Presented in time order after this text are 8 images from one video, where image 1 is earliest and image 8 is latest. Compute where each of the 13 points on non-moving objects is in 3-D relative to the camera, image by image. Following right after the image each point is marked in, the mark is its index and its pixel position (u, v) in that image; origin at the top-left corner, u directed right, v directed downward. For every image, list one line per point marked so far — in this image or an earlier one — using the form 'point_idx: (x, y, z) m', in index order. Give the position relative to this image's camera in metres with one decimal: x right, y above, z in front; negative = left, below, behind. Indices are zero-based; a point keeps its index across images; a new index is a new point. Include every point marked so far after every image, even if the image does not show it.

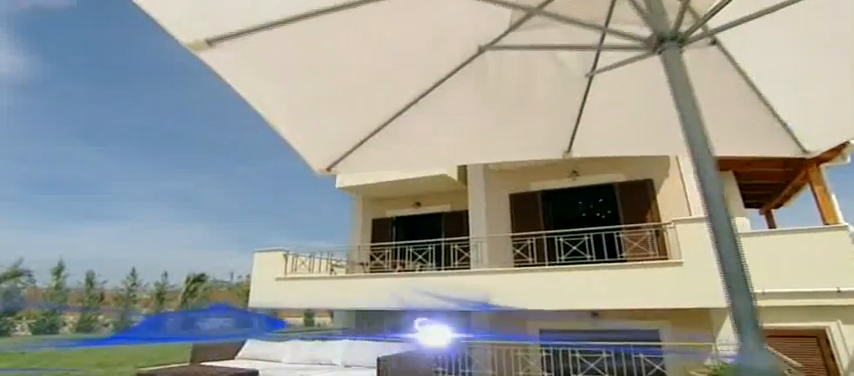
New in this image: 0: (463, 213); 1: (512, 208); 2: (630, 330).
0: (+1.0, -0.7, +12.8) m
1: (+2.1, -0.5, +10.9) m
2: (+4.4, -3.0, +9.4) m
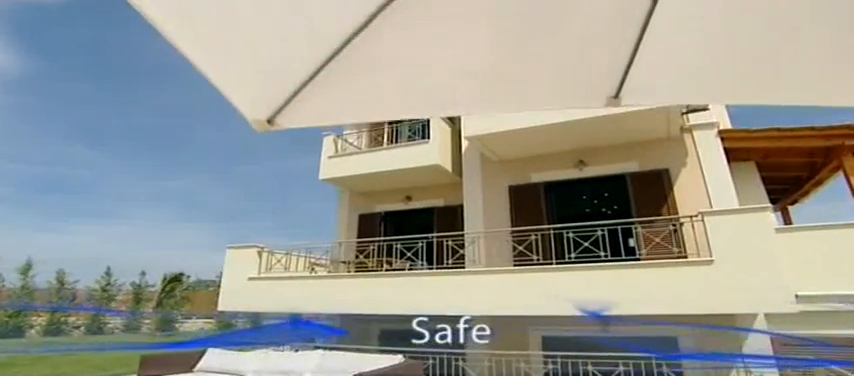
0: (+0.8, -0.5, +11.8) m
1: (+1.9, -0.3, +9.8) m
2: (+4.1, -2.8, +8.4) m
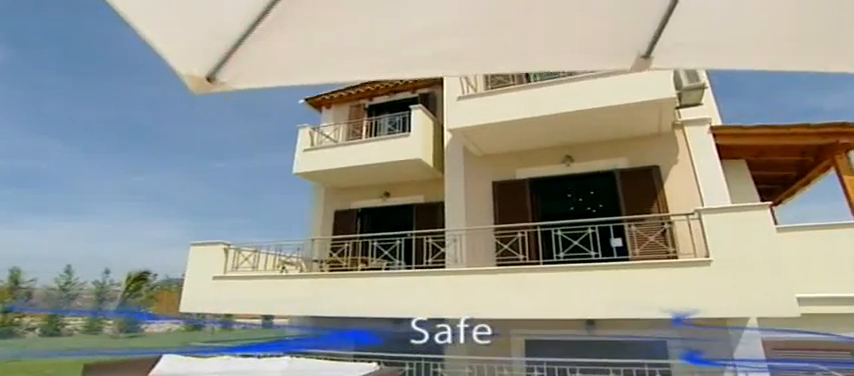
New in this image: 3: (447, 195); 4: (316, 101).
0: (+0.2, -0.4, +11.2) m
1: (+1.4, -0.2, +9.4) m
2: (+3.7, -2.8, +8.0) m
3: (+0.4, -0.1, +9.8) m
4: (-3.3, +2.5, +13.2) m
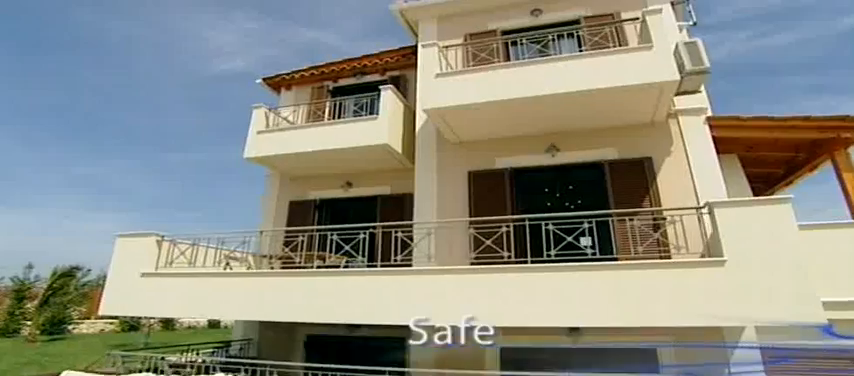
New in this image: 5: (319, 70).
0: (-0.5, -0.2, +10.2) m
1: (+0.8, 0.0, +8.4) m
2: (+3.2, -2.7, +7.2) m
3: (-0.2, +0.1, +8.7) m
4: (-4.1, +2.8, +11.9) m
5: (-2.8, +3.1, +11.5) m
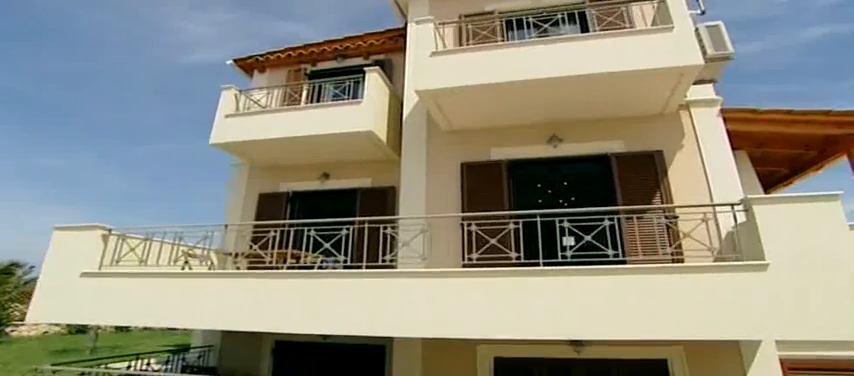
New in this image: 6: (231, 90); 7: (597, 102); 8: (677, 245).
0: (-0.8, 0.0, +9.3) m
1: (+0.6, +0.1, +7.6) m
2: (+3.0, -2.6, +6.6) m
3: (-0.4, +0.2, +7.9) m
4: (-4.5, +3.1, +10.7) m
5: (-3.2, +3.3, +10.5) m
6: (-4.2, +2.1, +9.3) m
7: (+2.8, +1.4, +7.0) m
8: (+3.7, -0.9, +6.5) m
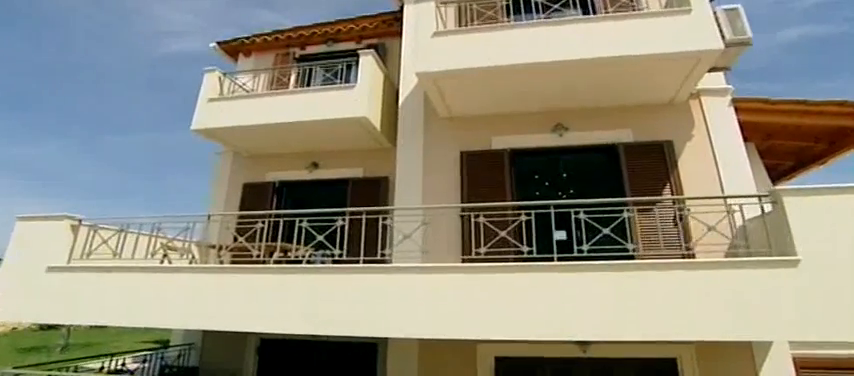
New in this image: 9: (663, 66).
0: (-0.9, +0.2, +8.8) m
1: (+0.6, +0.3, +7.2) m
2: (+3.0, -2.5, +6.3) m
3: (-0.5, +0.4, +7.4) m
4: (-4.6, +3.3, +10.1) m
5: (-3.3, +3.5, +9.9) m
6: (-4.2, +2.3, +8.7) m
7: (+2.8, +1.5, +6.7) m
8: (+3.7, -0.7, +6.2) m
9: (+3.3, +1.7, +6.0) m
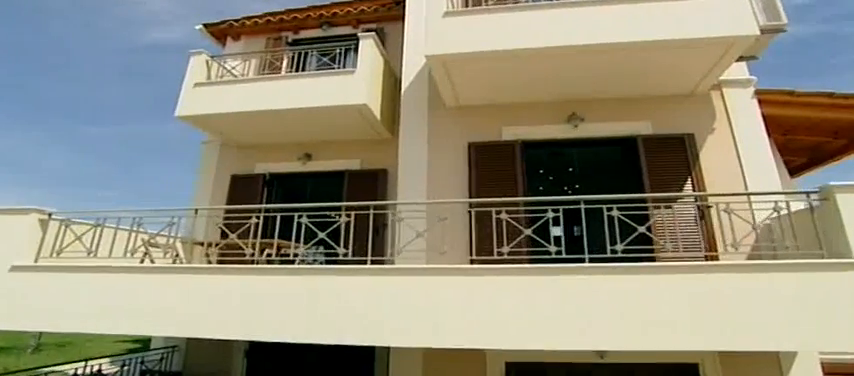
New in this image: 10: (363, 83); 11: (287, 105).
0: (-0.9, +0.3, +8.3) m
1: (+0.7, +0.4, +6.7) m
2: (+3.1, -2.4, +6.0) m
3: (-0.4, +0.5, +6.9) m
4: (-4.6, +3.5, +9.4) m
5: (-3.2, +3.7, +9.3) m
6: (-4.2, +2.5, +8.0) m
7: (+2.9, +1.6, +6.3) m
8: (+3.8, -0.7, +5.9) m
9: (+3.4, +1.8, +5.7) m
10: (-1.1, +1.8, +7.3) m
11: (-2.4, +1.5, +7.5) m
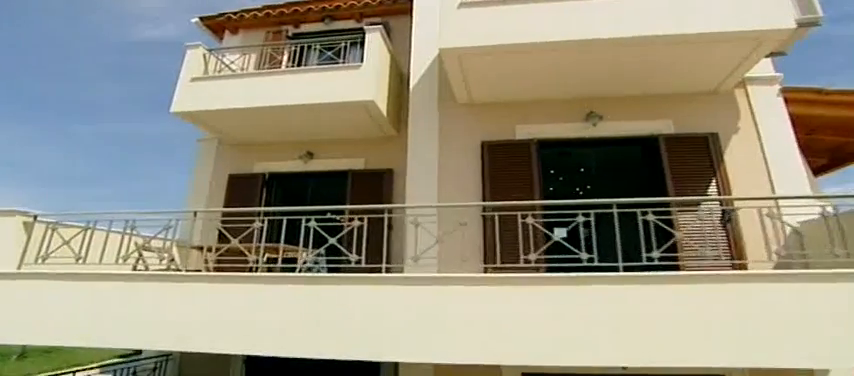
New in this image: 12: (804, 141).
0: (-0.7, +0.3, +8.0) m
1: (+0.9, +0.4, +6.4) m
2: (+3.2, -2.4, +5.7) m
3: (-0.2, +0.5, +6.6) m
4: (-4.5, +3.5, +9.0) m
5: (-3.1, +3.7, +8.9) m
6: (-4.0, +2.5, +7.6) m
7: (+3.1, +1.6, +6.0) m
8: (+4.0, -0.7, +5.6) m
9: (+3.6, +1.7, +5.4) m
10: (-0.9, +1.8, +7.0) m
11: (-2.3, +1.5, +7.1) m
12: (+6.2, +0.8, +7.3) m
